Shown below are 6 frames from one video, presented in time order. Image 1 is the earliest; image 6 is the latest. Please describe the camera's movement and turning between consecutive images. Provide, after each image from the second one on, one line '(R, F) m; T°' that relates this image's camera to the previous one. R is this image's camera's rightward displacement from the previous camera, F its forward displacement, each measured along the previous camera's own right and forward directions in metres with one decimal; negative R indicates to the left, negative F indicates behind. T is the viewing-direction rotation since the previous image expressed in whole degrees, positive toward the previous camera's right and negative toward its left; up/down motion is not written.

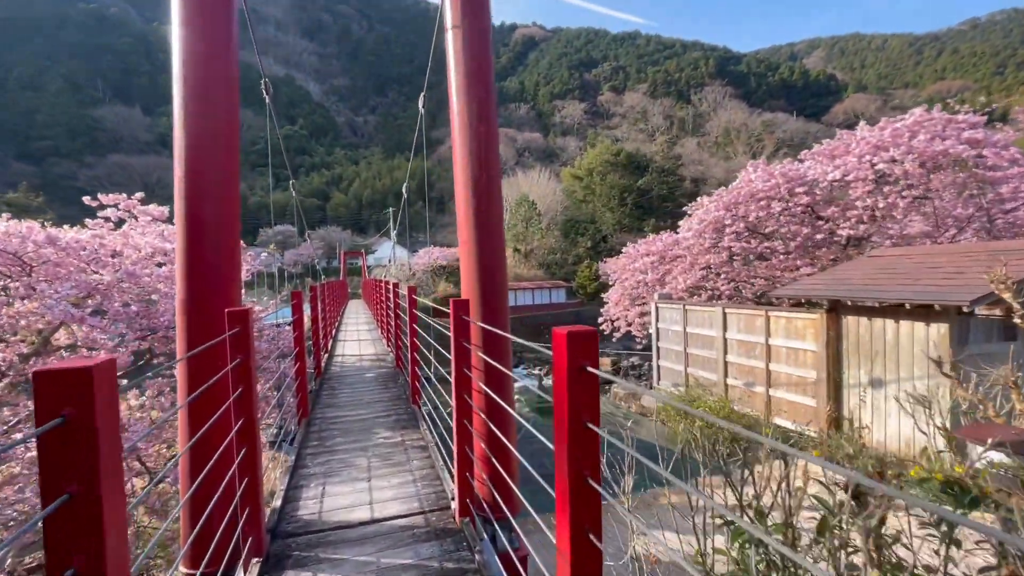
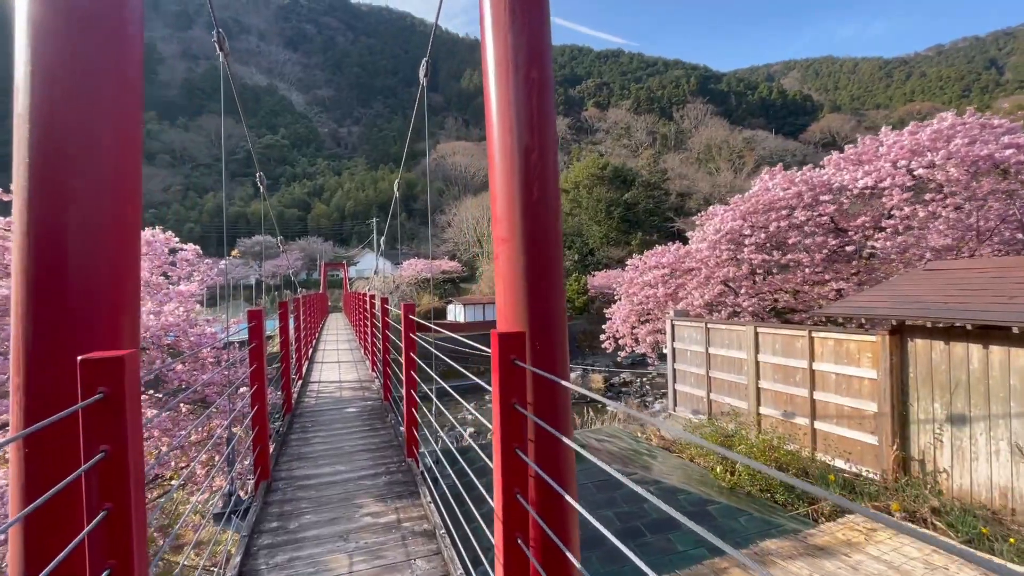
(-0.2, +0.7) m; +2°
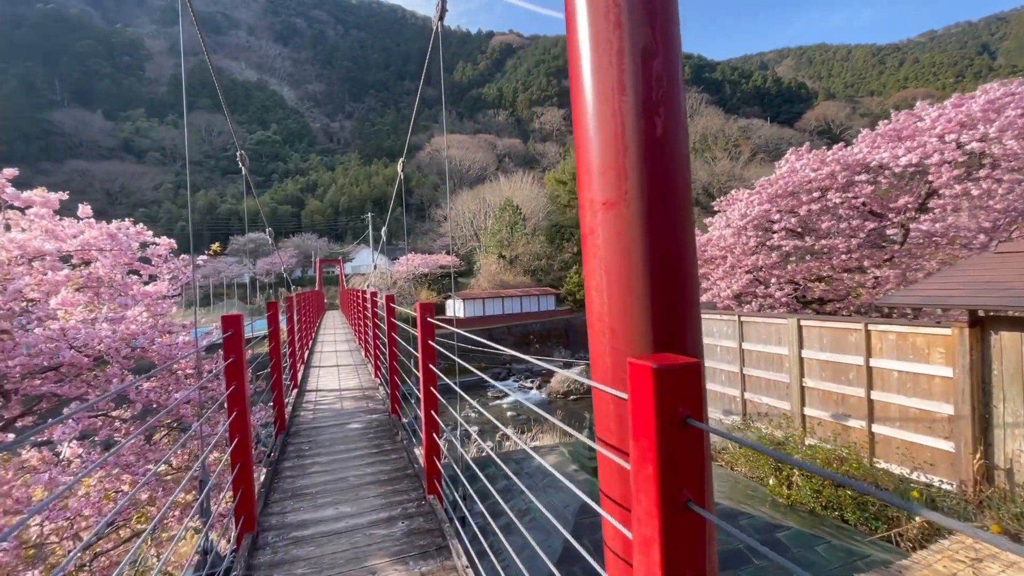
(-0.2, +0.5) m; 0°
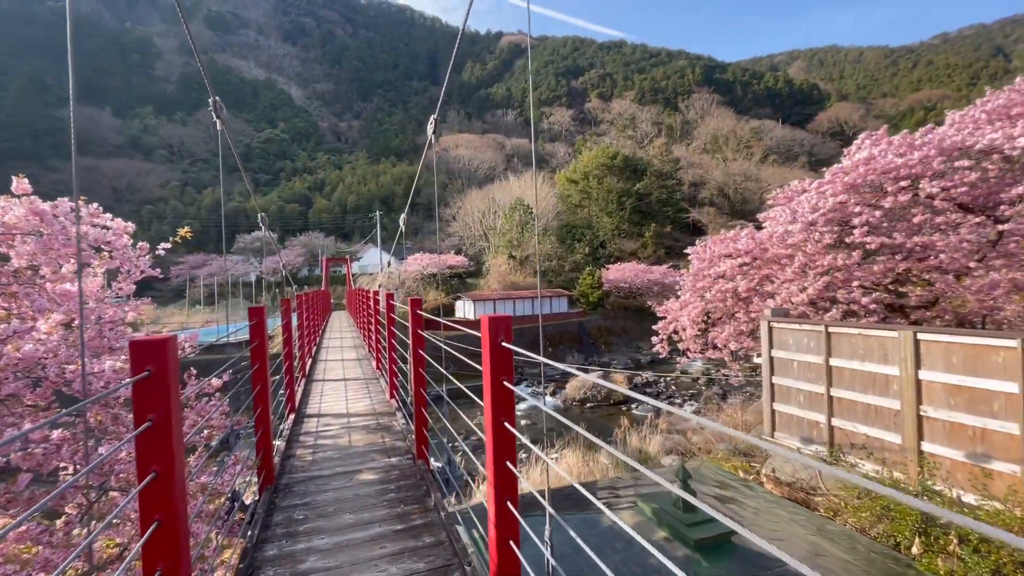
(-0.3, +0.8) m; -1°
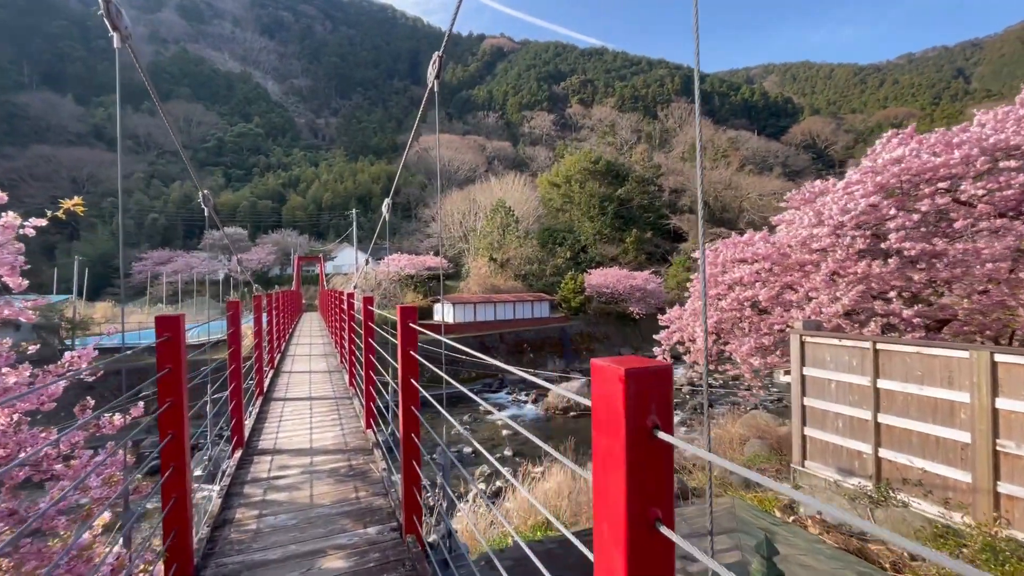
(-0.2, +0.6) m; +3°
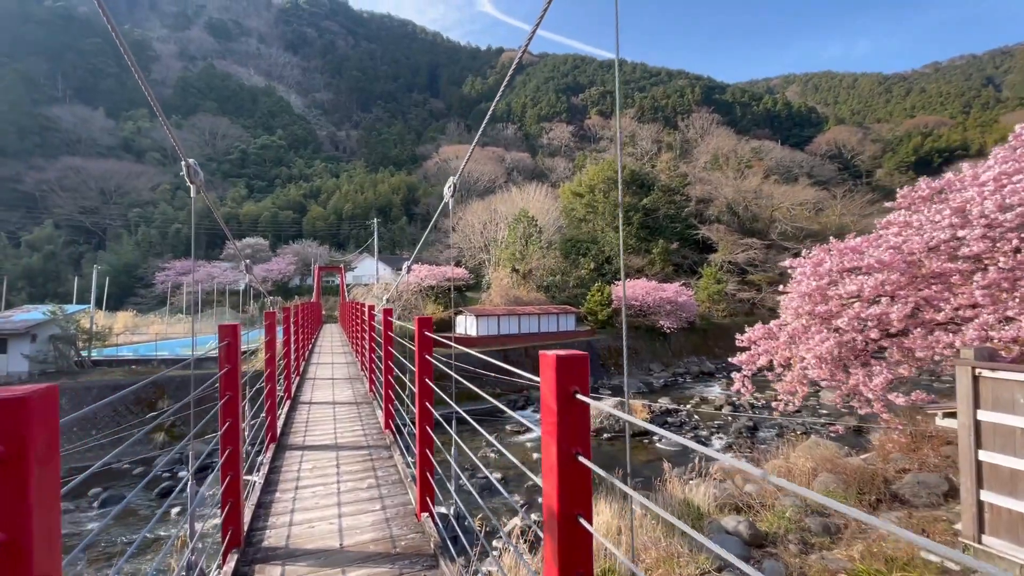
(-0.4, +0.9) m; -2°
